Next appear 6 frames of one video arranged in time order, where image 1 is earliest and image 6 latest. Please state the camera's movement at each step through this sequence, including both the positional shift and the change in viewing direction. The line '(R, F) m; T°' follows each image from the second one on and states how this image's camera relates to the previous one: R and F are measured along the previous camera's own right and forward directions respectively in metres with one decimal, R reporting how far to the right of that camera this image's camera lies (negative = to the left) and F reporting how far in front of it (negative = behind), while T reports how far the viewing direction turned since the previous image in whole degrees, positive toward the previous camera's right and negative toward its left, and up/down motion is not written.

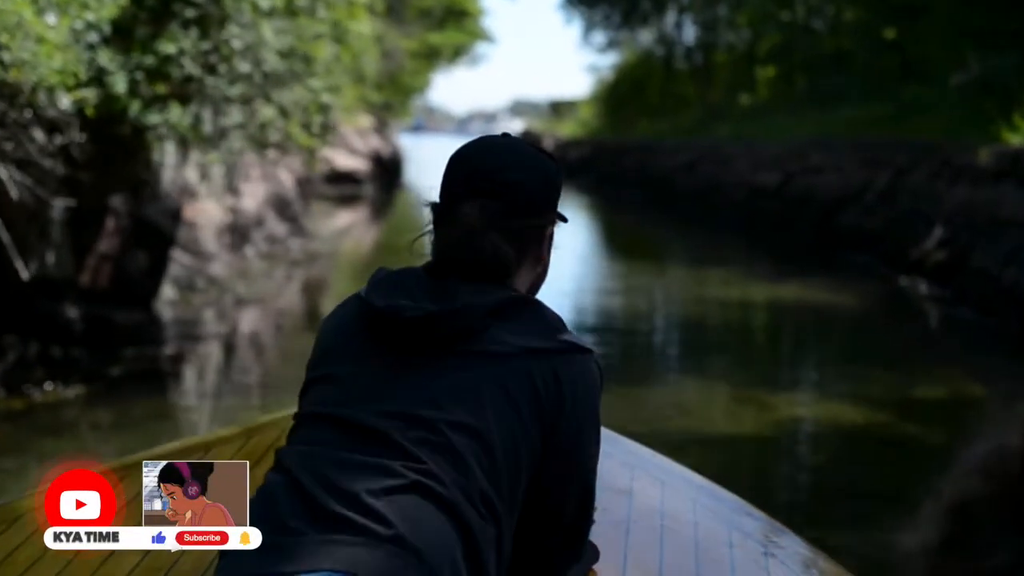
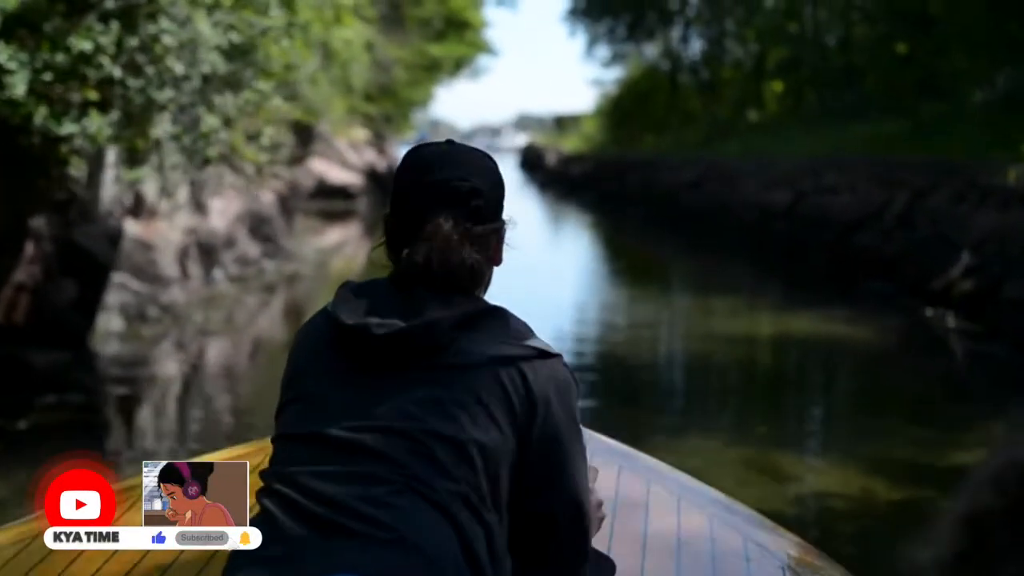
(+0.1, +0.9) m; 0°
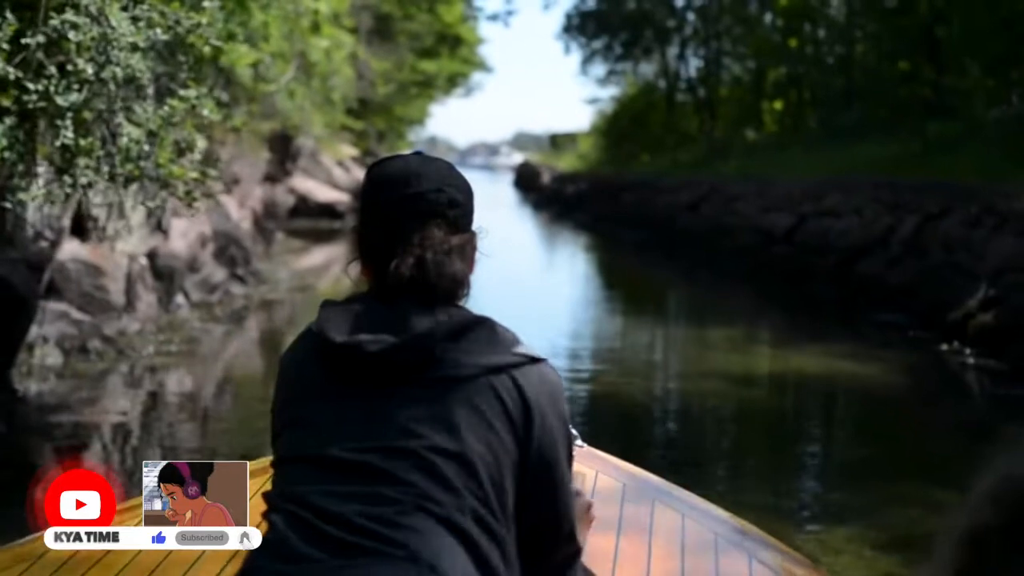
(+0.1, +0.7) m; 0°
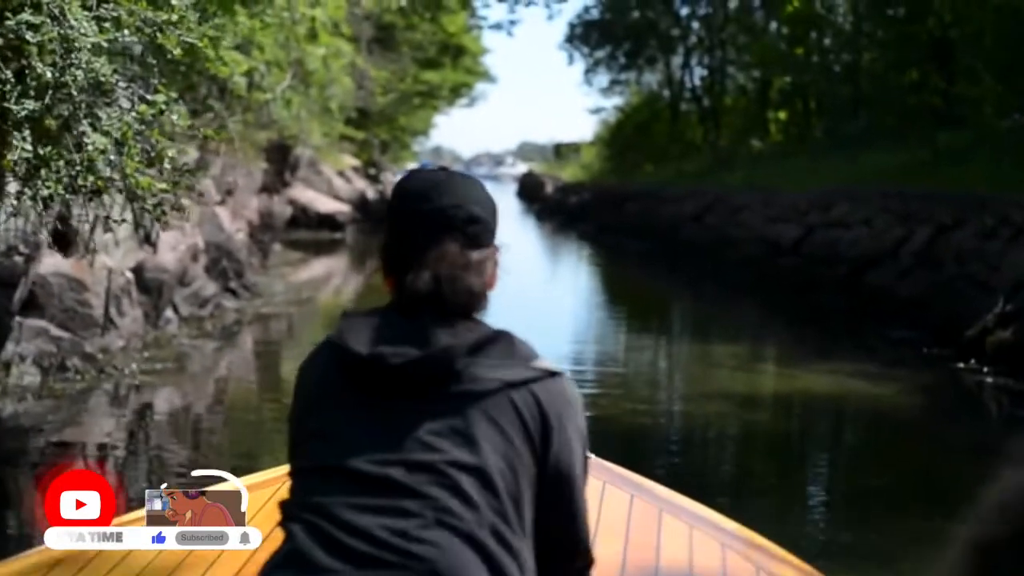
(0.0, +0.3) m; 0°
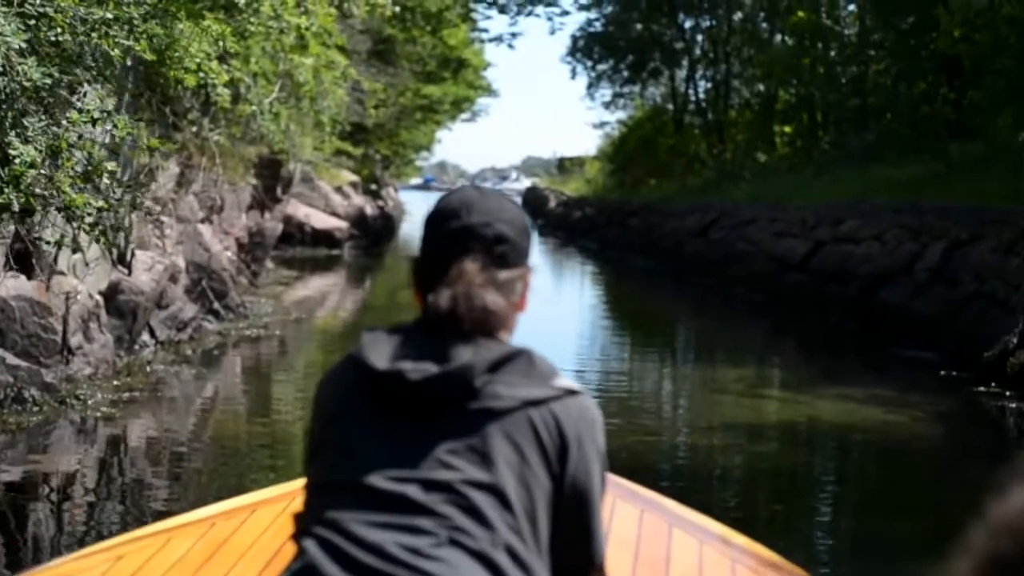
(+0.1, +0.5) m; 0°
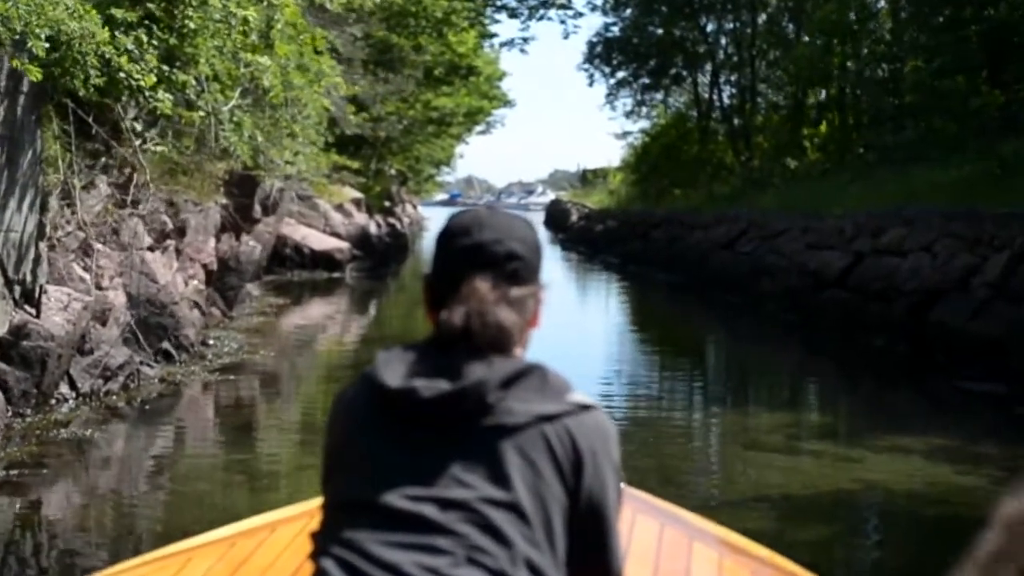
(+0.2, +1.4) m; -1°
